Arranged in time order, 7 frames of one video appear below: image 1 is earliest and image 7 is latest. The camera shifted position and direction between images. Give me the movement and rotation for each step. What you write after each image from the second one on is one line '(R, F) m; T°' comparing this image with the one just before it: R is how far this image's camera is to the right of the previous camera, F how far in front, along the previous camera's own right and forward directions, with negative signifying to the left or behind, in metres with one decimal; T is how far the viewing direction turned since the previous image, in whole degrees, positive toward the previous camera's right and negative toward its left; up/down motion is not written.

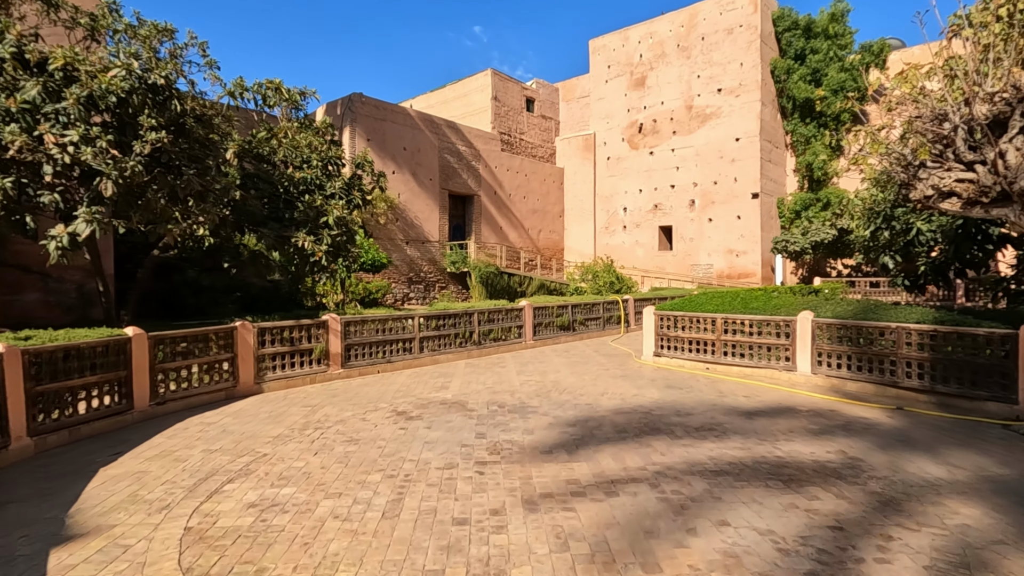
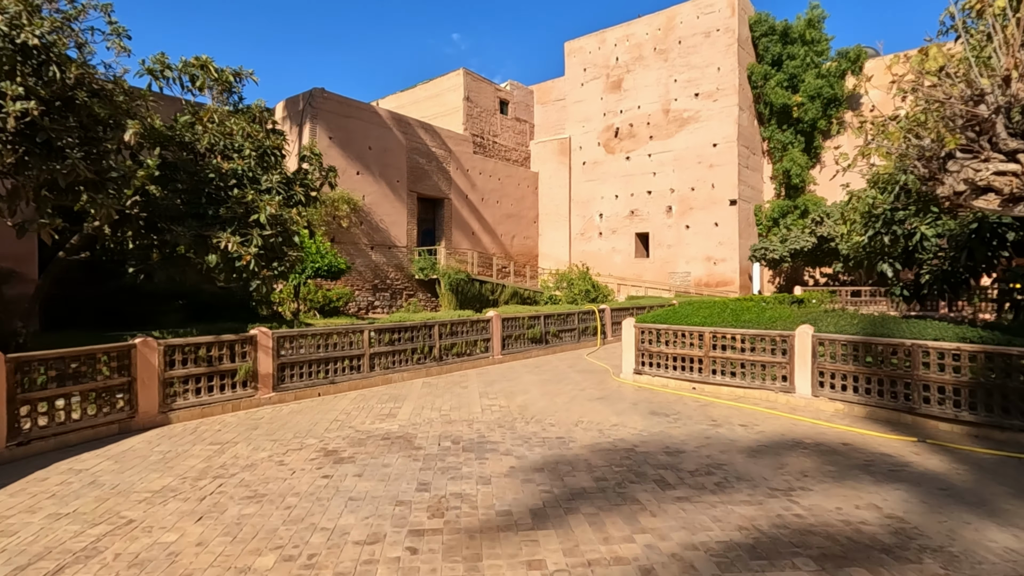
(+0.2, +1.0) m; +3°
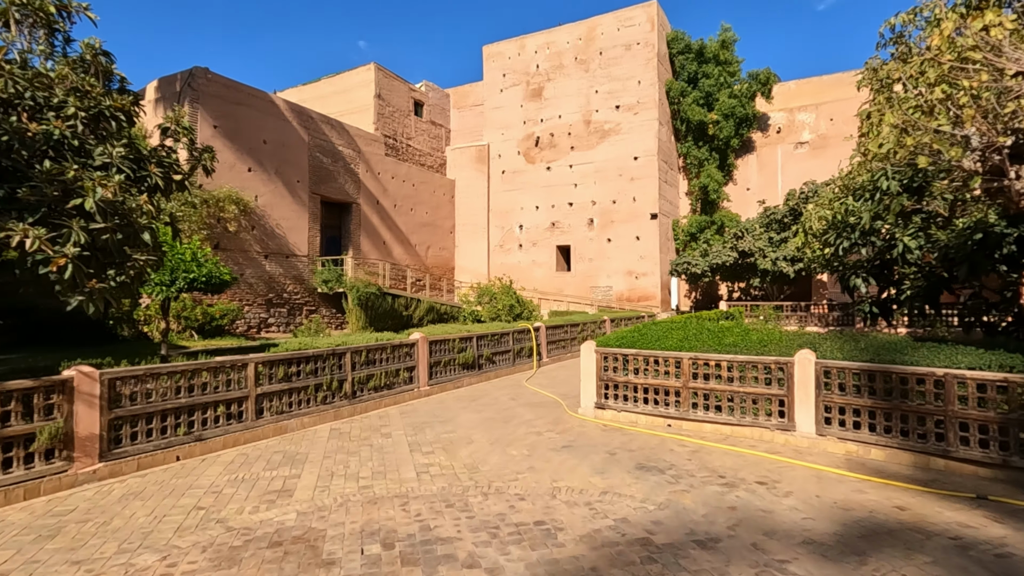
(-0.4, +1.6) m; +10°
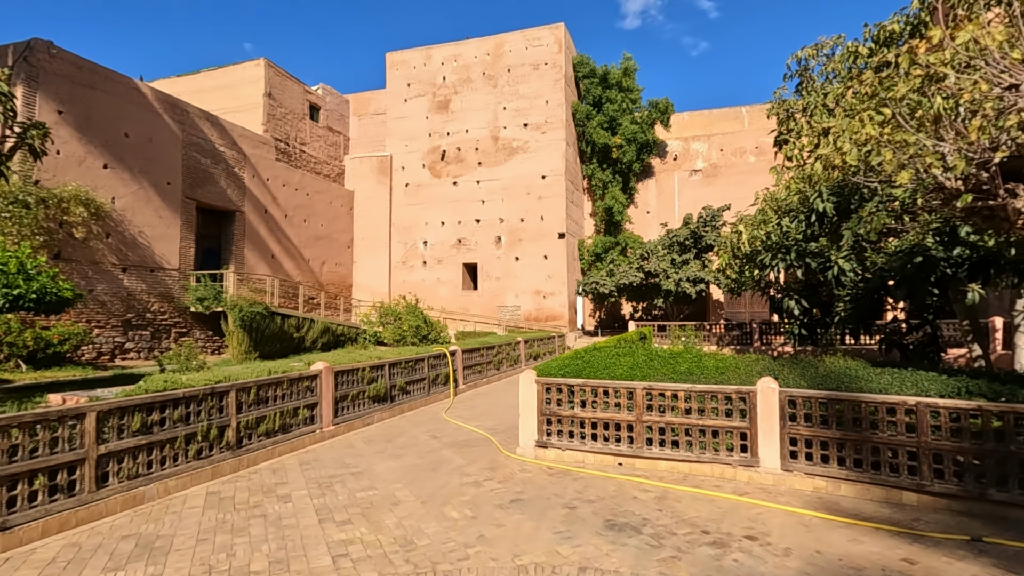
(-0.4, +1.0) m; +11°
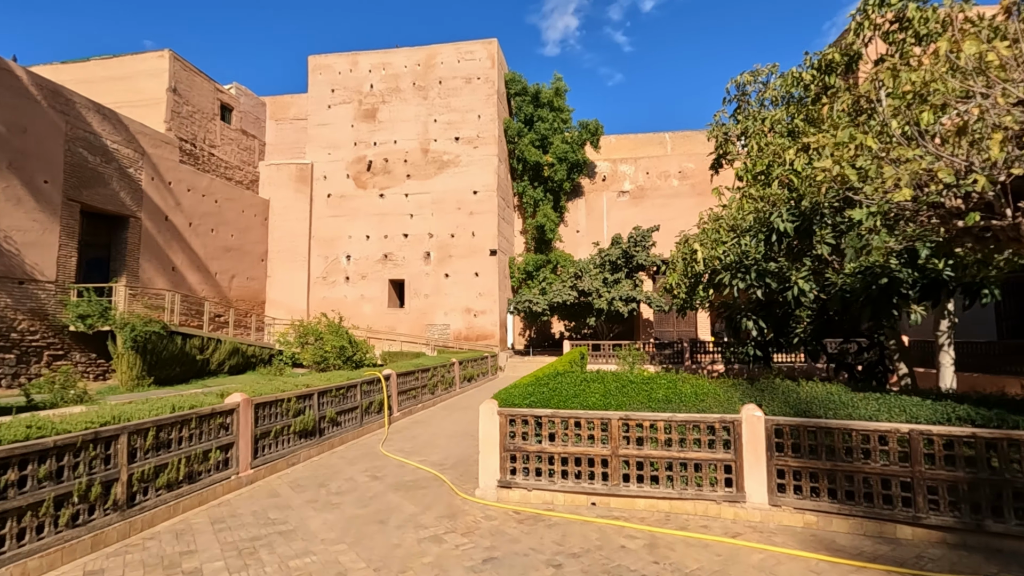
(-0.4, +0.7) m; +9°
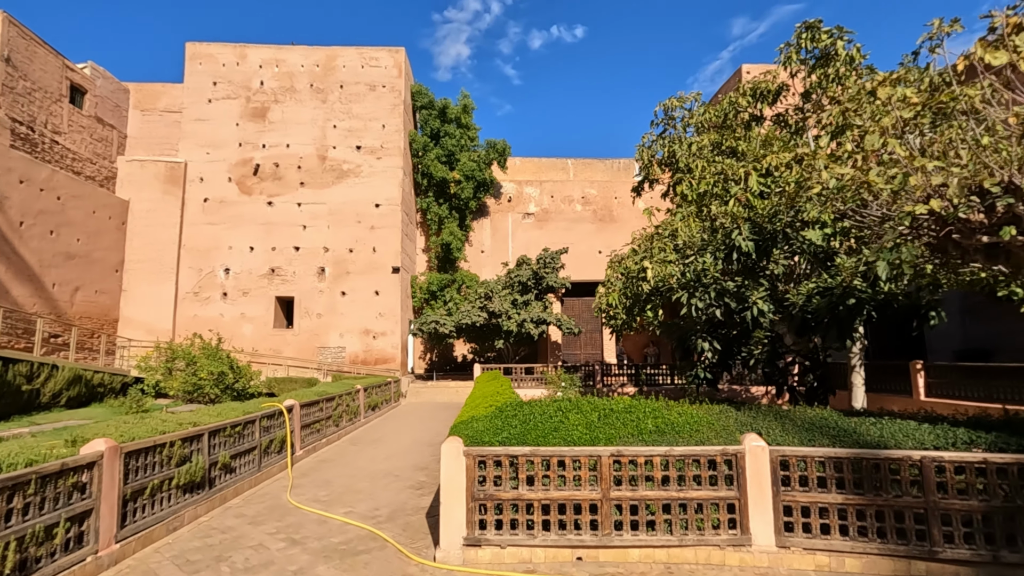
(-0.7, +0.9) m; +12°
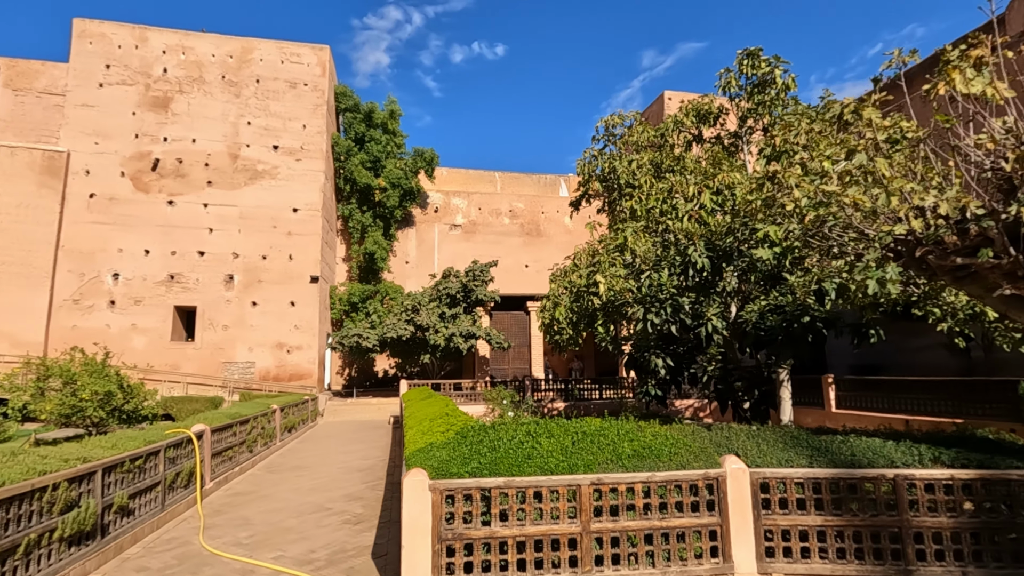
(-0.4, +0.5) m; +9°
